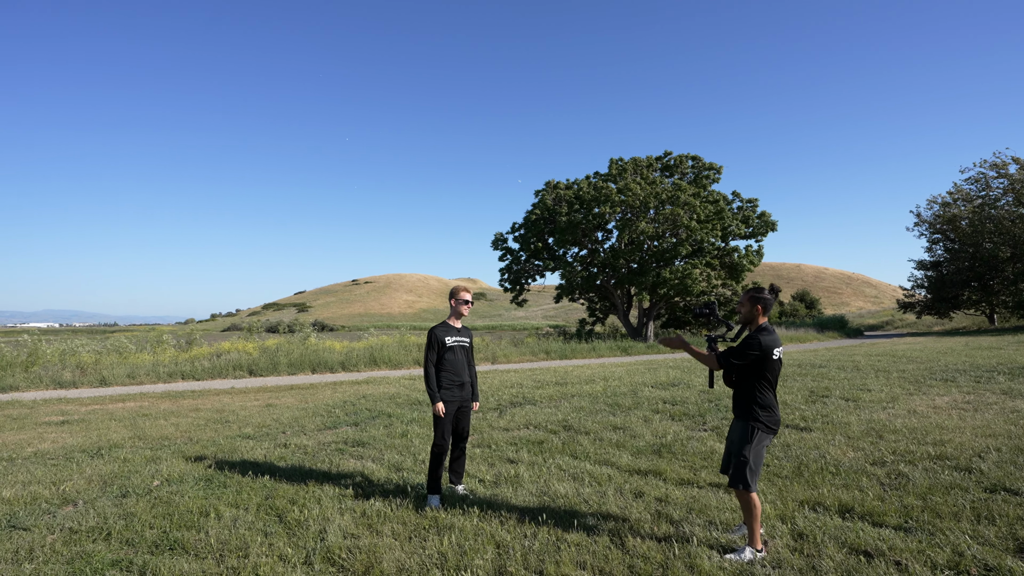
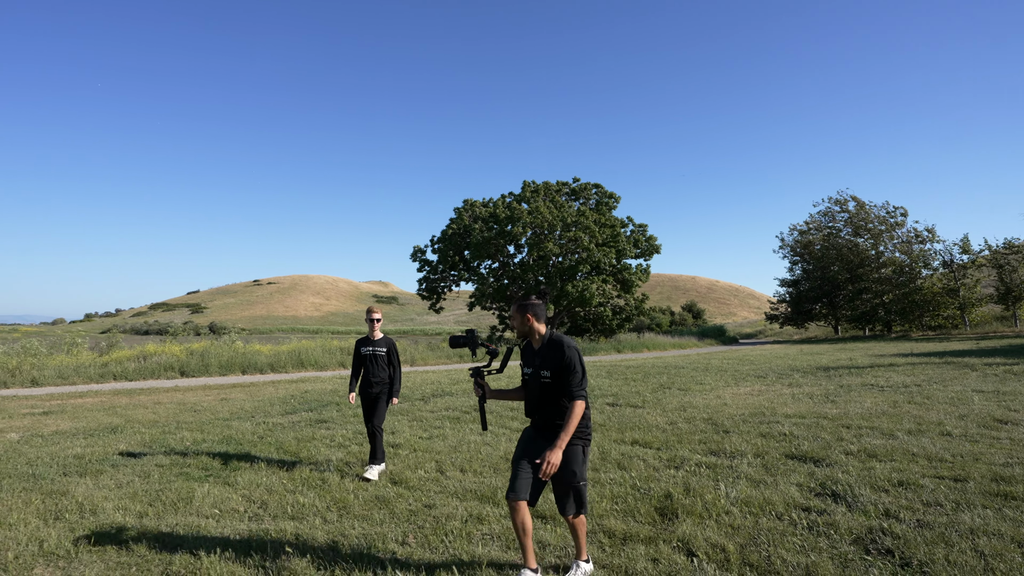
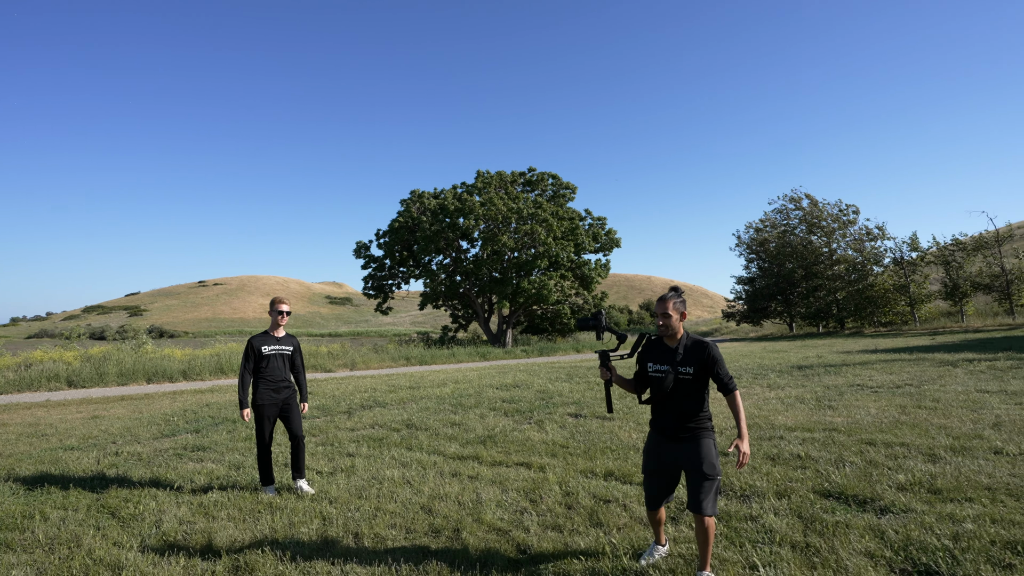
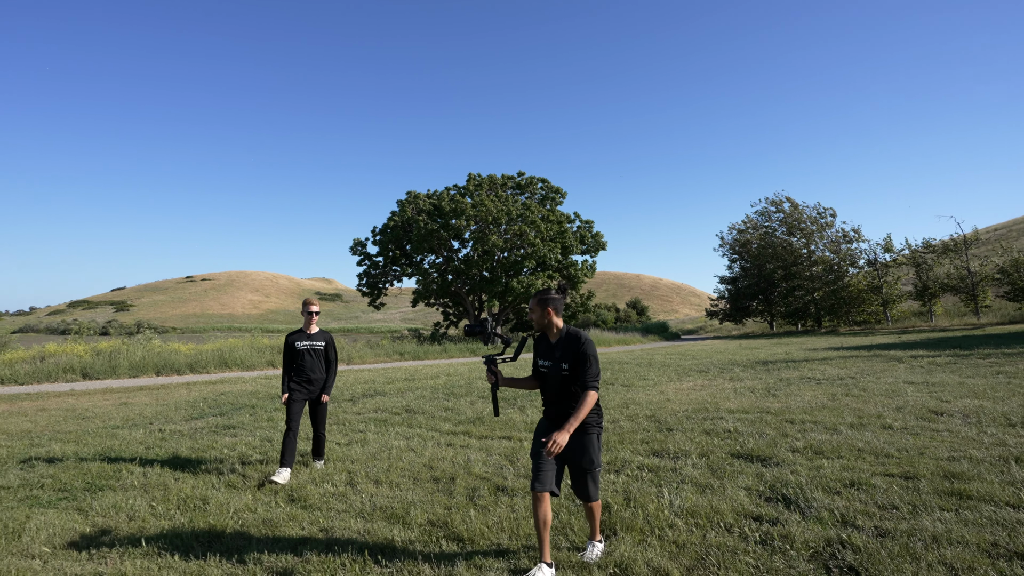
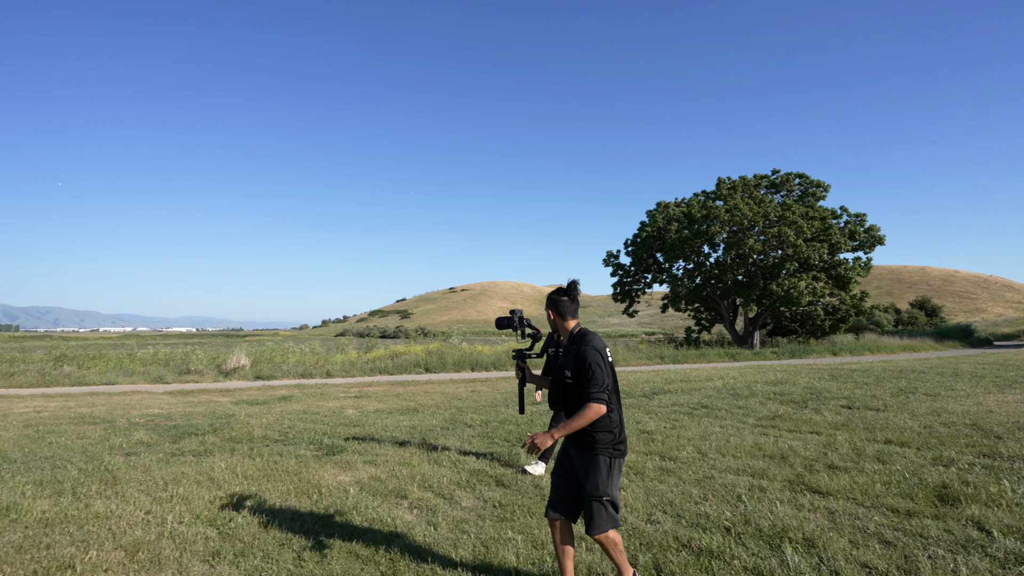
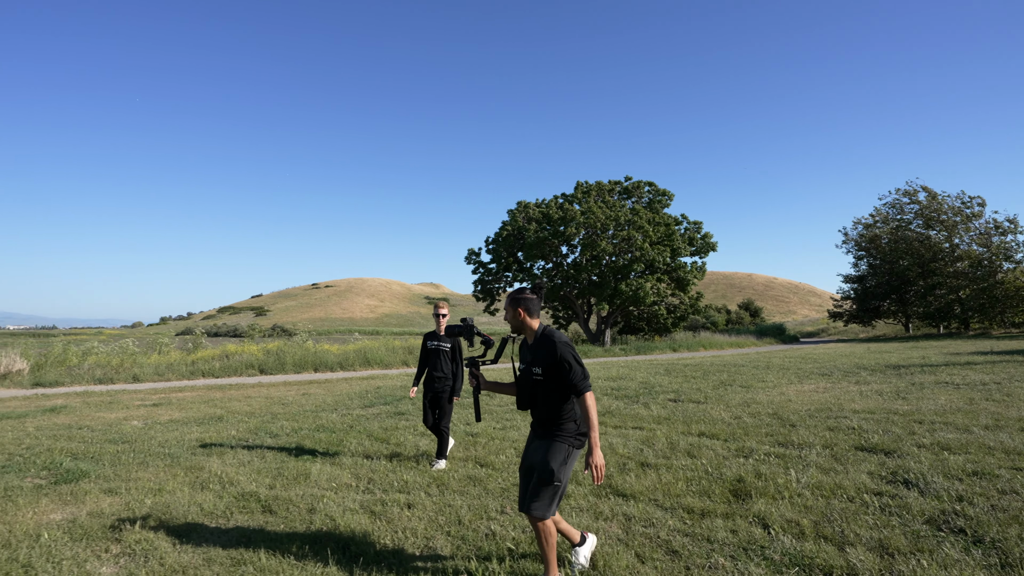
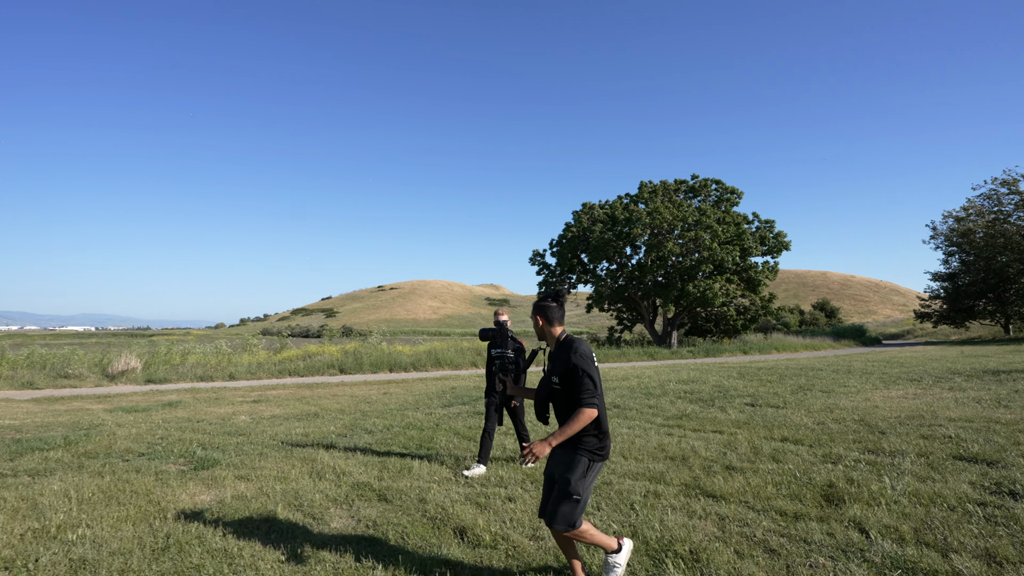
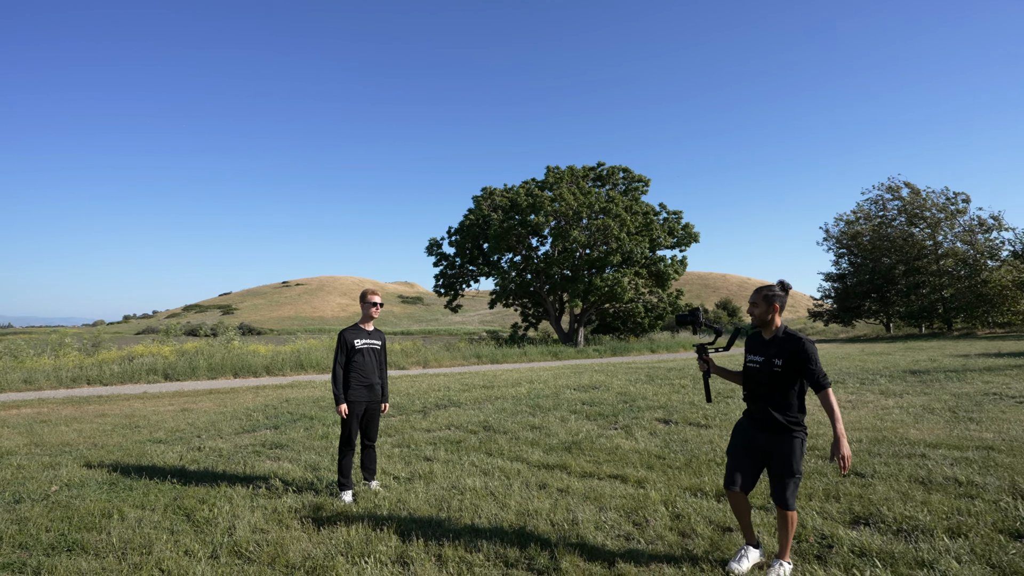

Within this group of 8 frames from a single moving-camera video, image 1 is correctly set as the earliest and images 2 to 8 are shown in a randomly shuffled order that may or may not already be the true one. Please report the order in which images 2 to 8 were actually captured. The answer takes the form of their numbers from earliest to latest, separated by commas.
8, 3, 4, 2, 6, 7, 5
